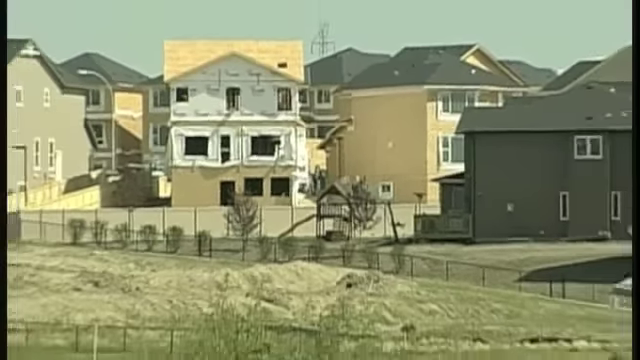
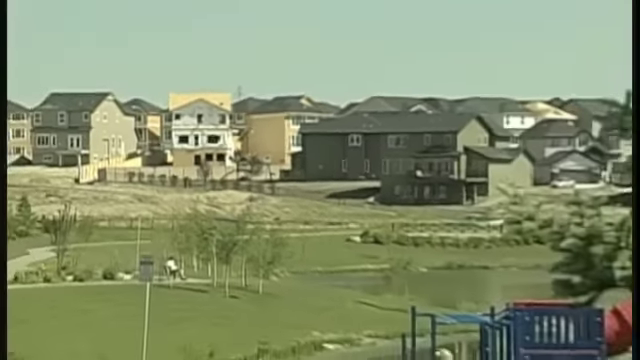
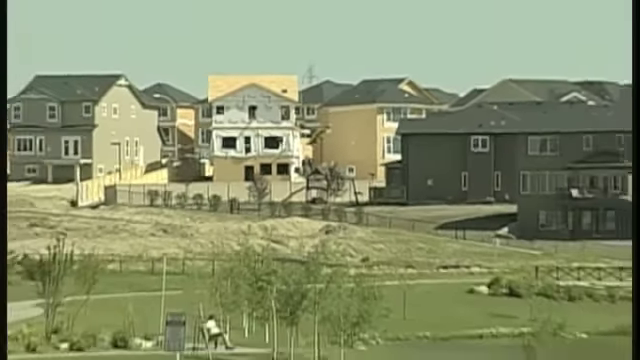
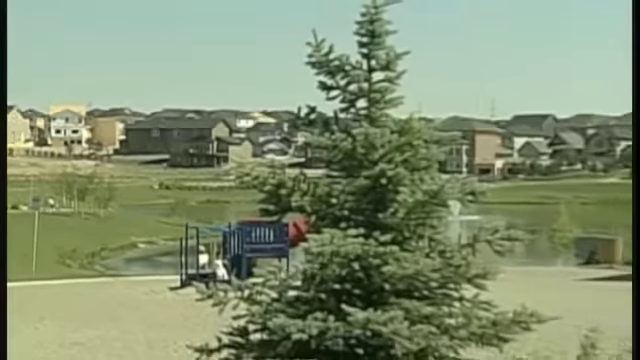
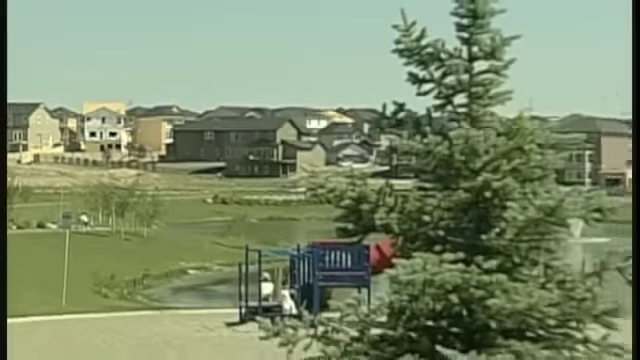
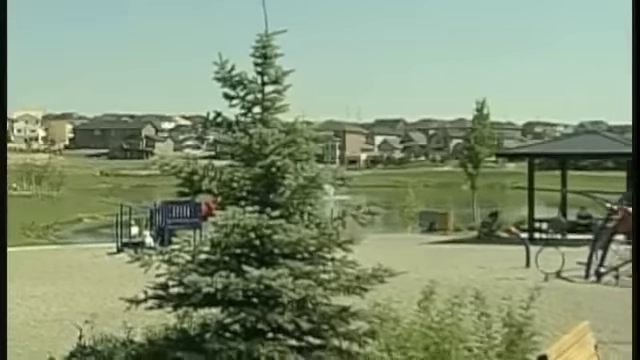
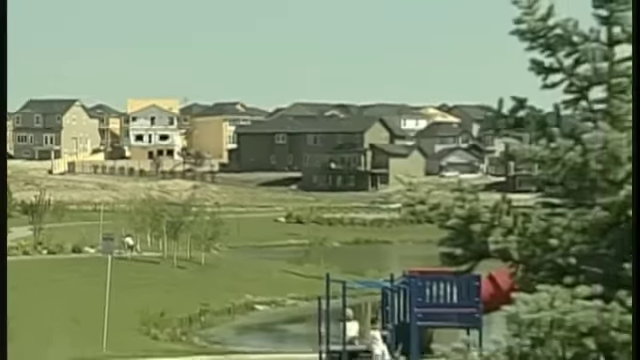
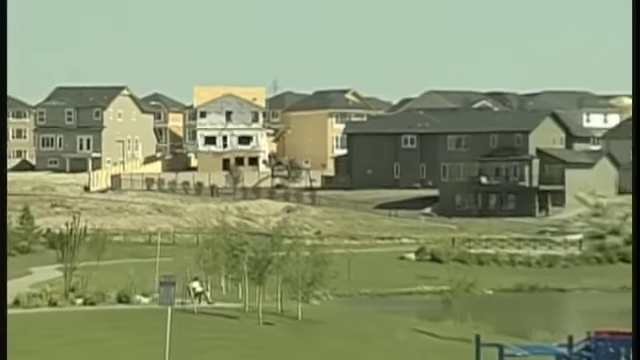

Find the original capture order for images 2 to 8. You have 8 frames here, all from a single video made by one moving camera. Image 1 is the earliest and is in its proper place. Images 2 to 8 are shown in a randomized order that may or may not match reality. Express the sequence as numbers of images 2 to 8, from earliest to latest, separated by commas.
3, 8, 2, 7, 5, 4, 6
